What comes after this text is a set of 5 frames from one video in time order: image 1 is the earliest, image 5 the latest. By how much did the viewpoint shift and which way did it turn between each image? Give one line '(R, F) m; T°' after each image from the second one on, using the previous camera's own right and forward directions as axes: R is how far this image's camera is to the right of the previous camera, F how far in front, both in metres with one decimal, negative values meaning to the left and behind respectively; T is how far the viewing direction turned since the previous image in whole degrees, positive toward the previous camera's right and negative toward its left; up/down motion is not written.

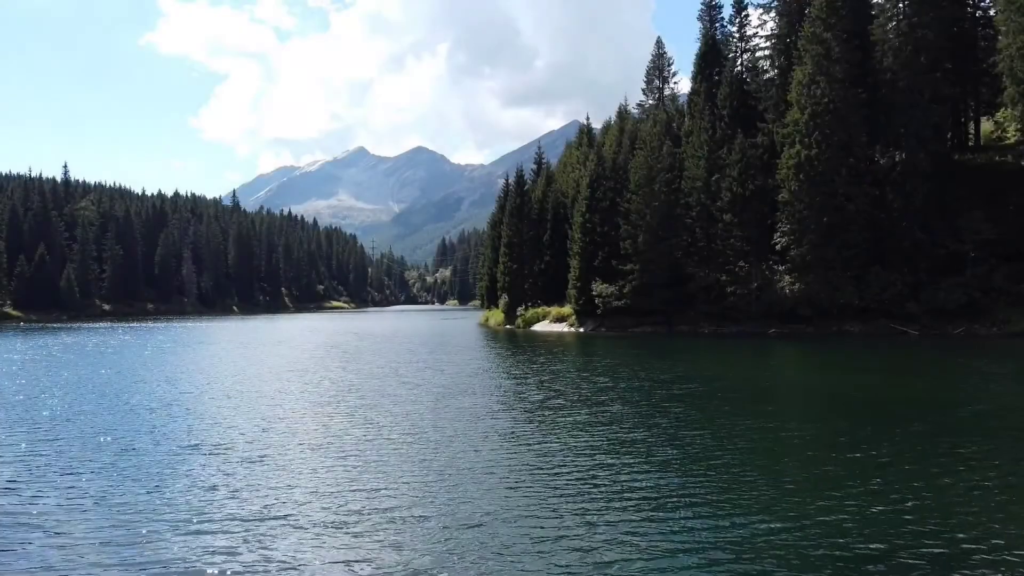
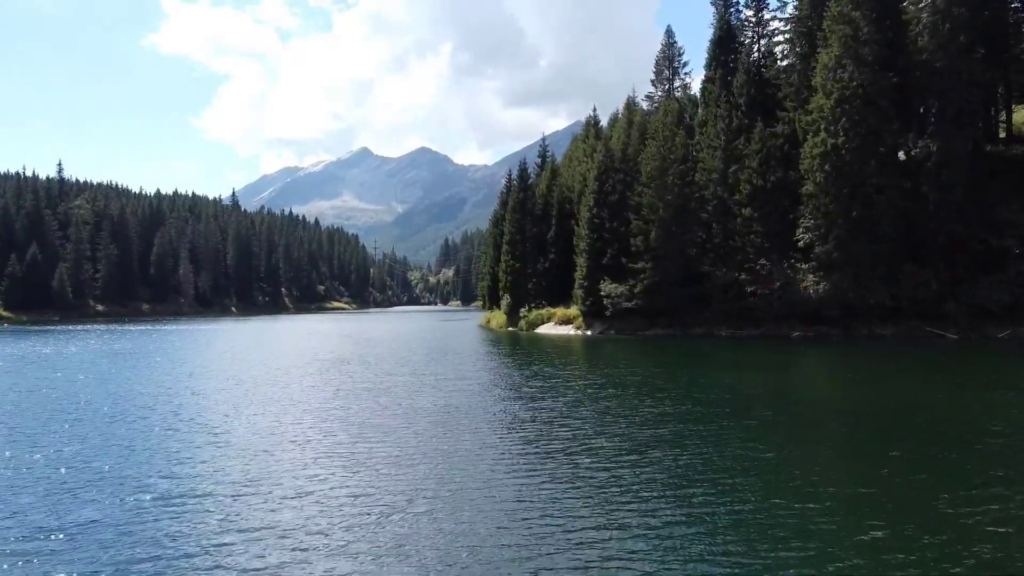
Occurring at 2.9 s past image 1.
(0.0, +4.0) m; 0°
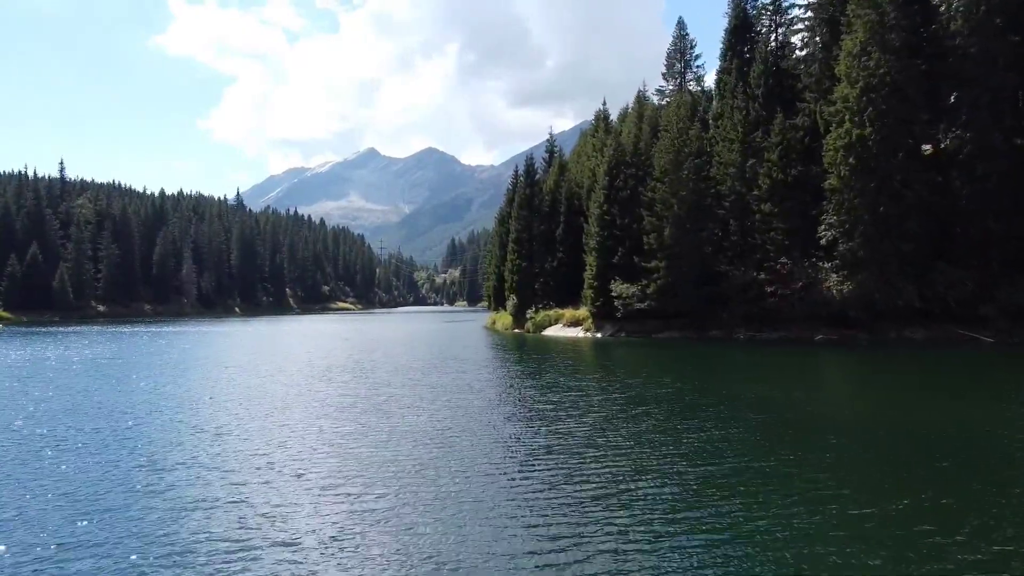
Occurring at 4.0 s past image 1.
(0.0, +2.7) m; -1°
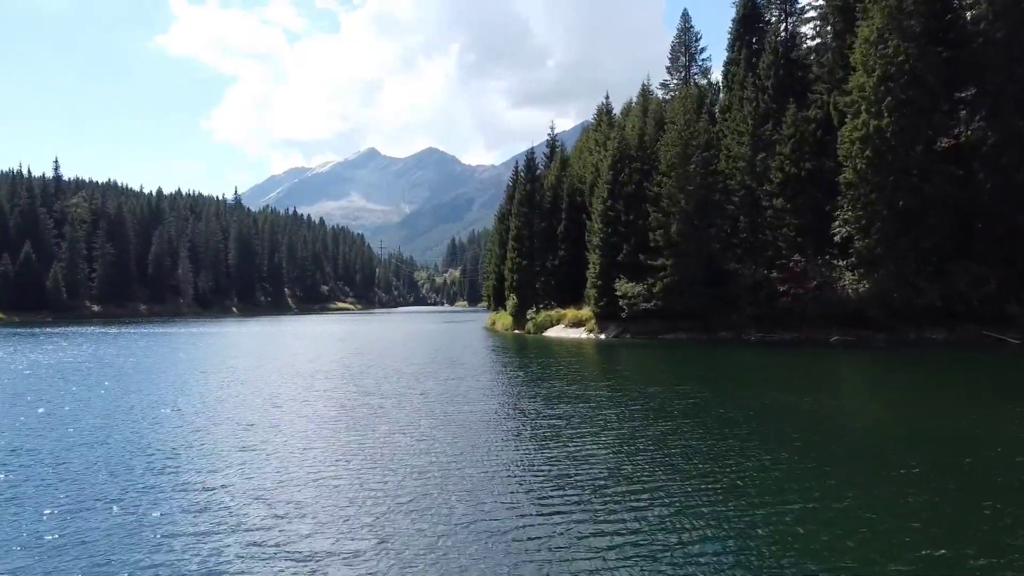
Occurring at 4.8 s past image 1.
(+0.1, +2.3) m; 0°
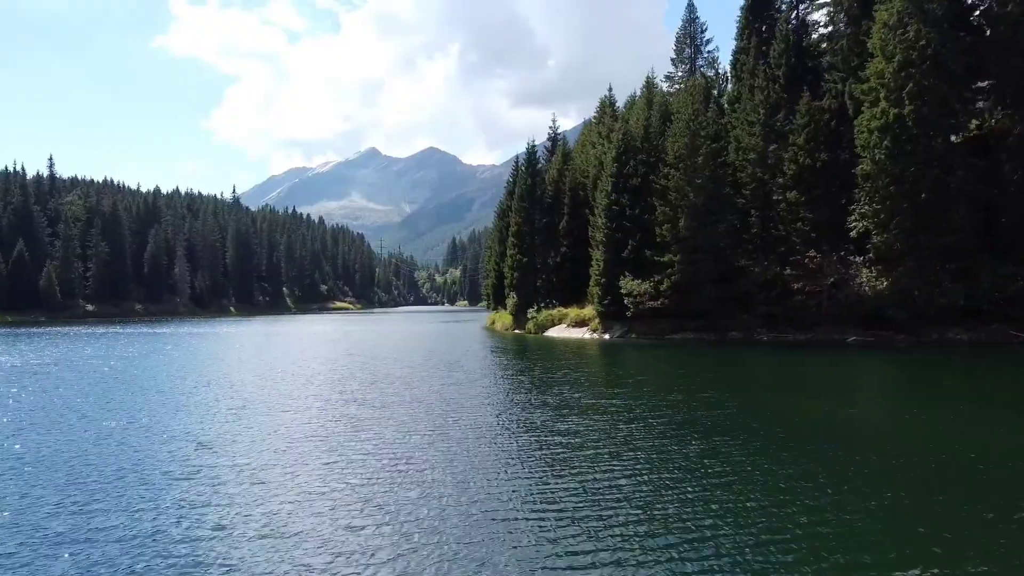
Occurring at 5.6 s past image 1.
(+0.1, +2.3) m; 0°
